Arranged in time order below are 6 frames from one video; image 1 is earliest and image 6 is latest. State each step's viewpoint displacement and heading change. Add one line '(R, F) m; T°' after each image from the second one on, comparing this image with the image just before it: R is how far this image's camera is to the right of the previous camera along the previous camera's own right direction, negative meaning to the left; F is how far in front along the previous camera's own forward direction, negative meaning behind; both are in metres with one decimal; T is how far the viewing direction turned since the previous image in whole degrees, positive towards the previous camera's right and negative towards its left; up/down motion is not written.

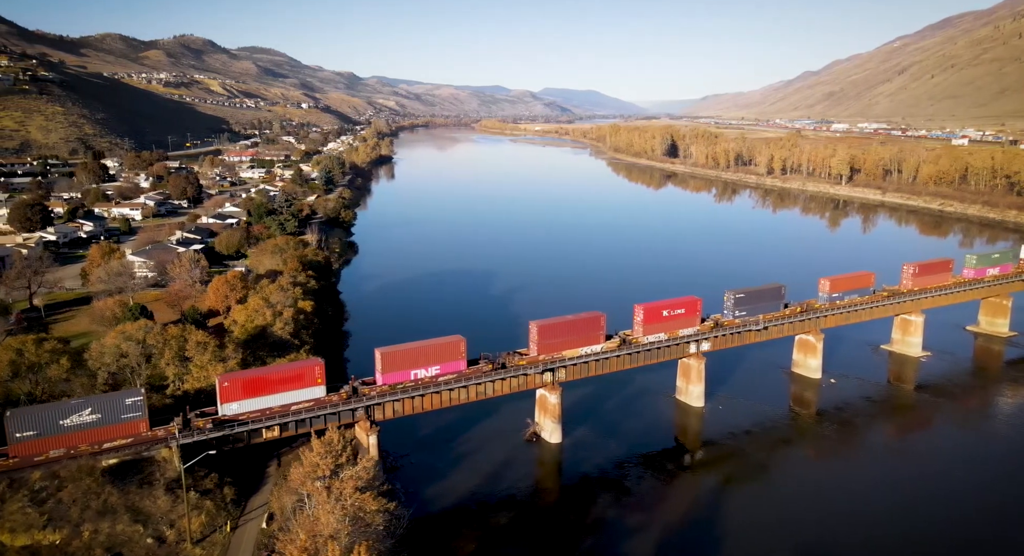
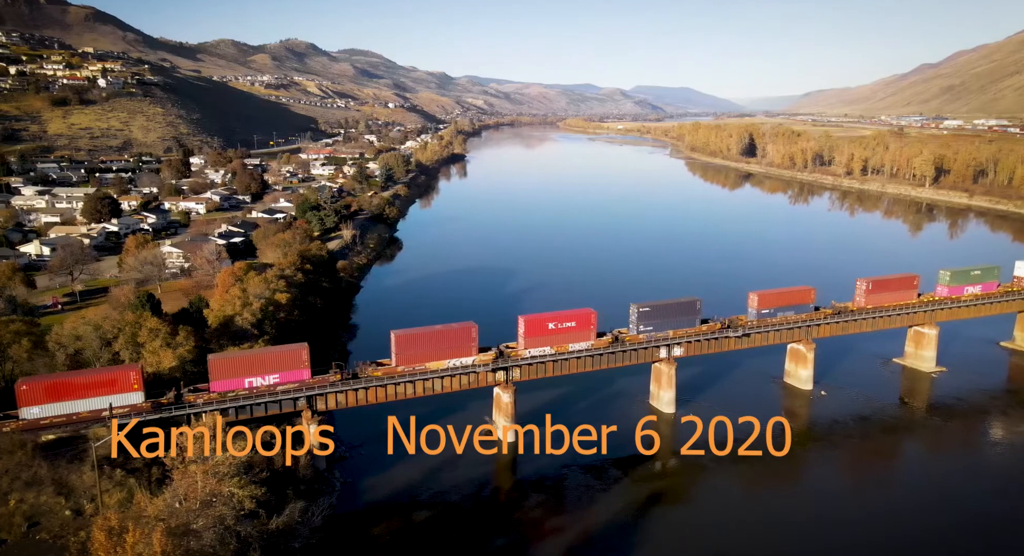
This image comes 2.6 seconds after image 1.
(+5.5, +0.3) m; -7°
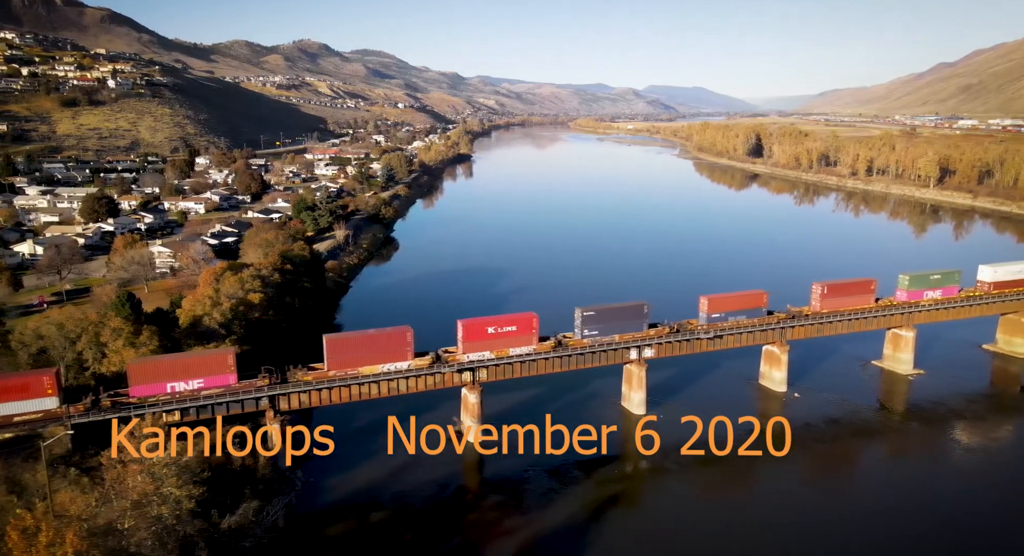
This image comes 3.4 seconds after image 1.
(+1.9, +0.1) m; -1°
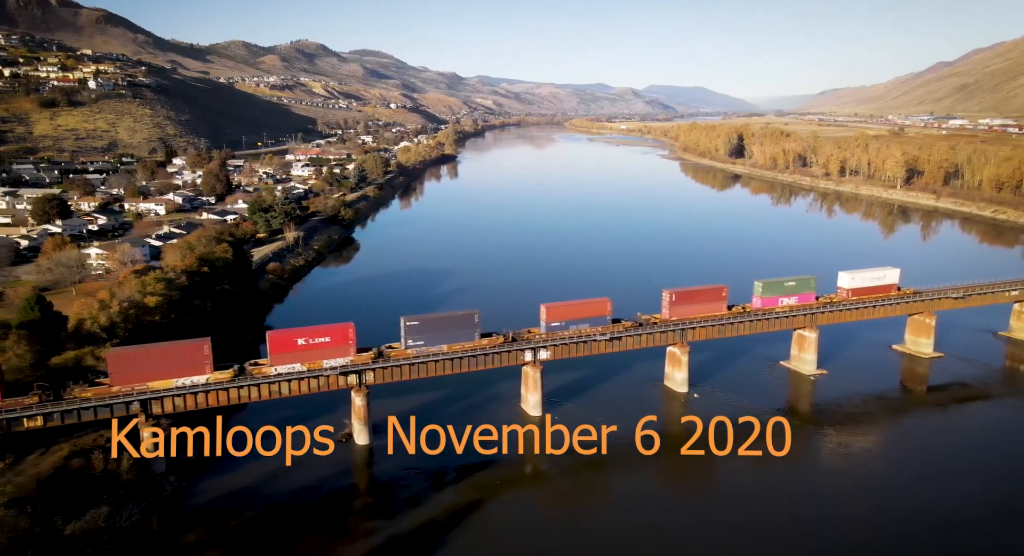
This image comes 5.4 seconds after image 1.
(+4.9, +0.2) m; 0°
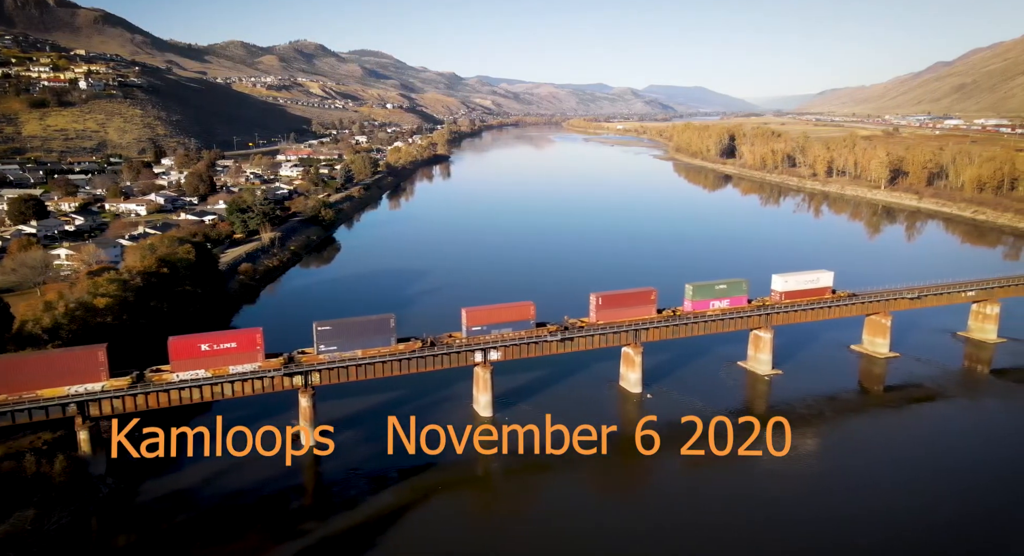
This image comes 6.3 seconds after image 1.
(+2.3, +0.2) m; 0°
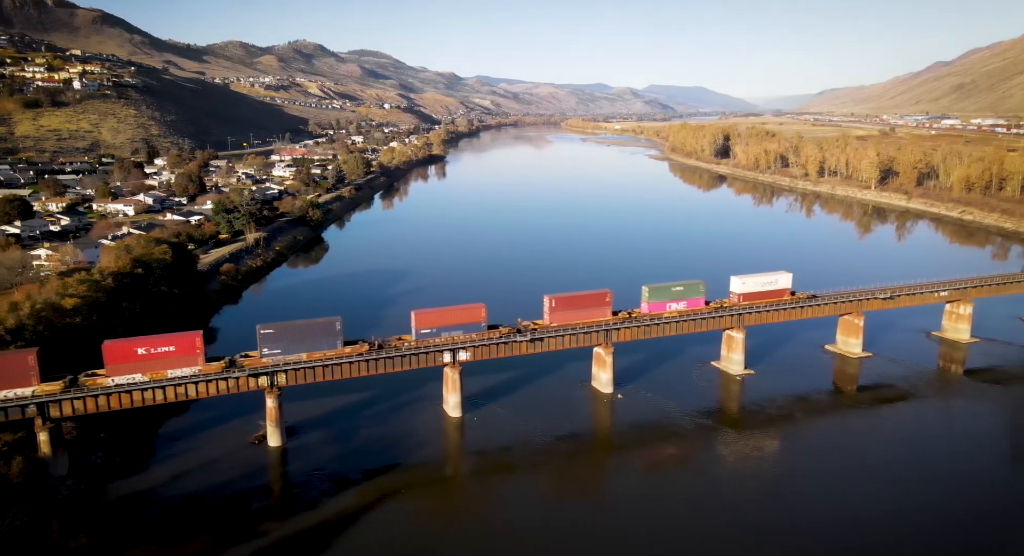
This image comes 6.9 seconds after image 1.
(+1.4, +0.1) m; 0°
